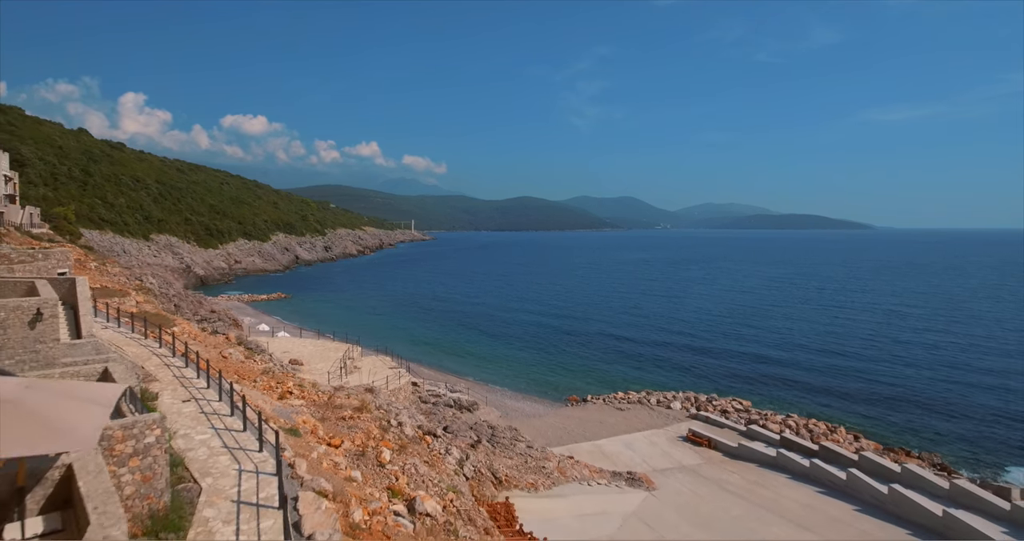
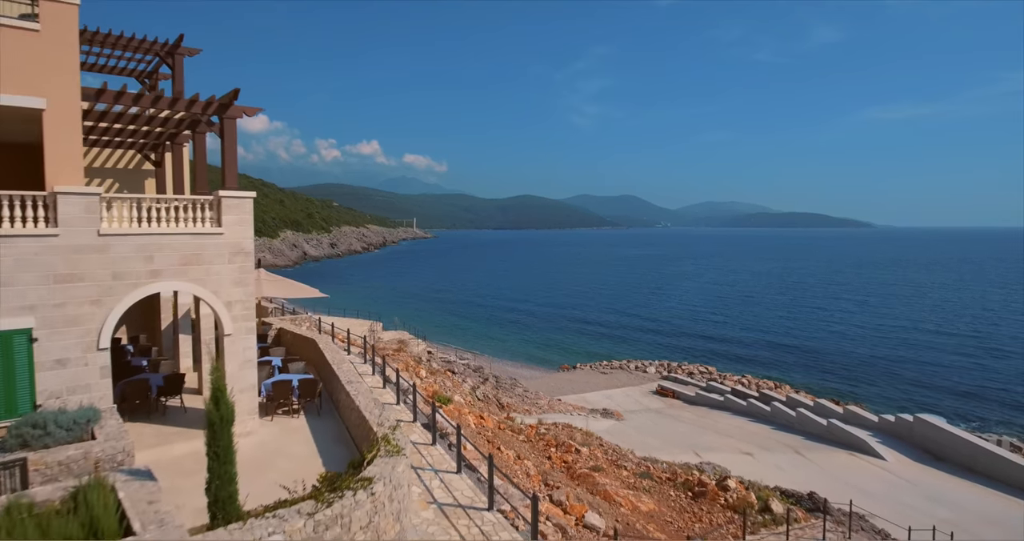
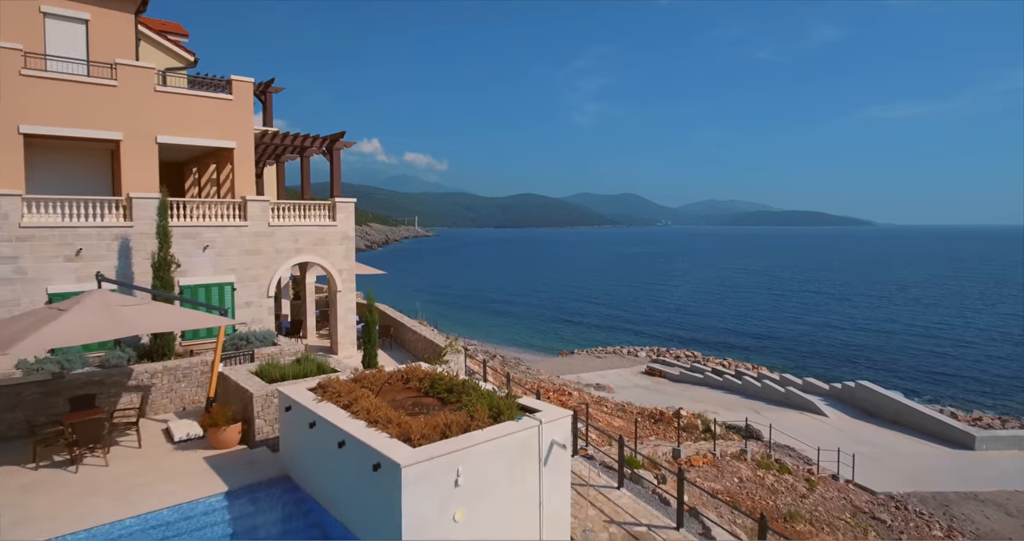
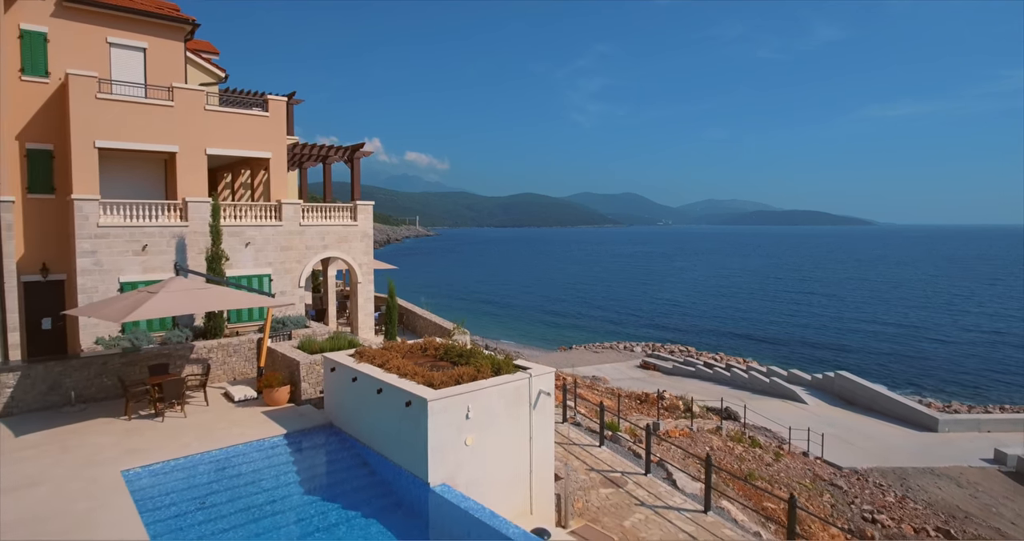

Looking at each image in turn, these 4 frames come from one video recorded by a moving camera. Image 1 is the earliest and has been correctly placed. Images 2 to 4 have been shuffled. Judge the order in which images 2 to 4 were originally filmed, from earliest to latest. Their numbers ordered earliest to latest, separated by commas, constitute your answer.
2, 3, 4
